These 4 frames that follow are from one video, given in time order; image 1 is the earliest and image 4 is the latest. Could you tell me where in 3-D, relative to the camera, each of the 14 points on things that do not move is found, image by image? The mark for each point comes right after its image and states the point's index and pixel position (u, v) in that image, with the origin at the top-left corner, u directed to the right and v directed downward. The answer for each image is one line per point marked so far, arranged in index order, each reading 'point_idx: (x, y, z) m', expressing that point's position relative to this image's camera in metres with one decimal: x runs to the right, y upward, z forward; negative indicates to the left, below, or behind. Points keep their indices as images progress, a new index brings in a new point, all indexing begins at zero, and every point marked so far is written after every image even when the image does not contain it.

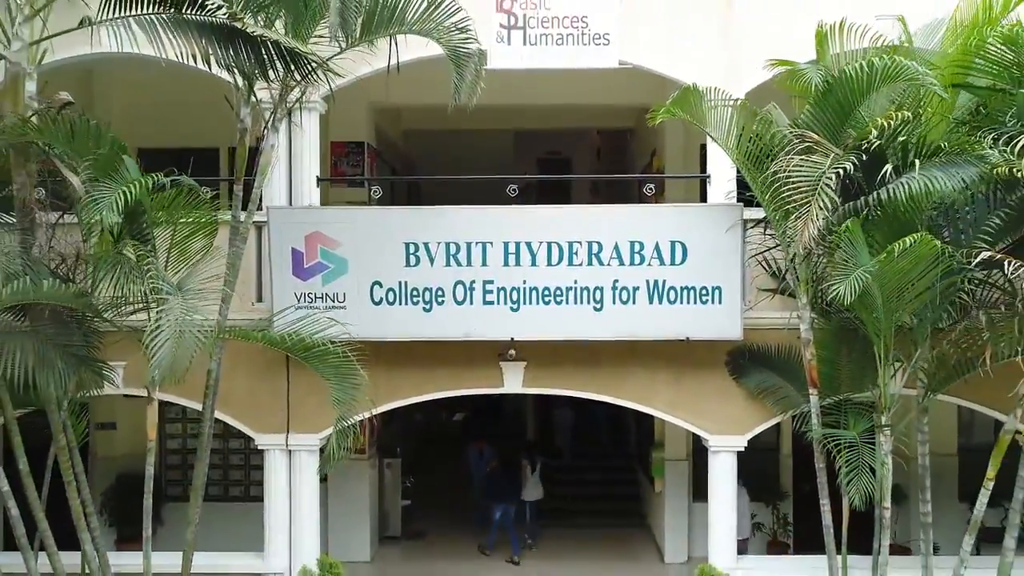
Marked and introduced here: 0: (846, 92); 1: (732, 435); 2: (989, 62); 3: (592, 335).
0: (+2.3, +1.3, +4.9) m
1: (+2.1, -1.4, +7.1) m
2: (+3.2, +1.5, +4.8) m
3: (+0.7, -0.4, +6.6) m
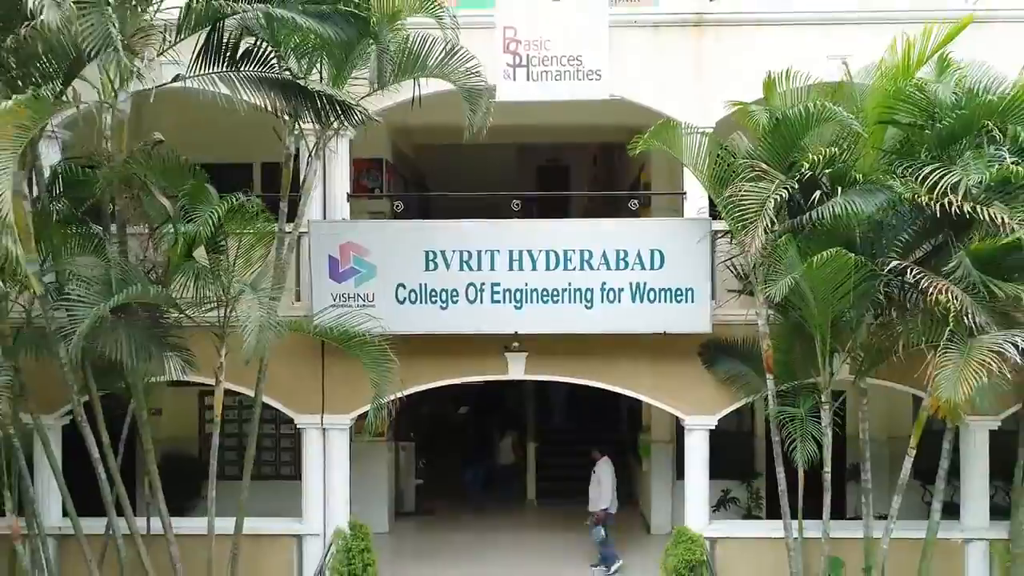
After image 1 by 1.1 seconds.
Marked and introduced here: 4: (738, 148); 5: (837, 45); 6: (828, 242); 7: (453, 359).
0: (+2.3, +1.3, +6.1) m
1: (+2.1, -1.4, +8.2) m
2: (+3.3, +1.5, +5.9) m
3: (+0.7, -0.4, +7.8) m
4: (+2.0, +1.3, +6.5) m
5: (+3.5, +2.6, +8.1) m
6: (+2.6, +0.4, +6.1) m
7: (-0.7, -0.8, +8.3) m
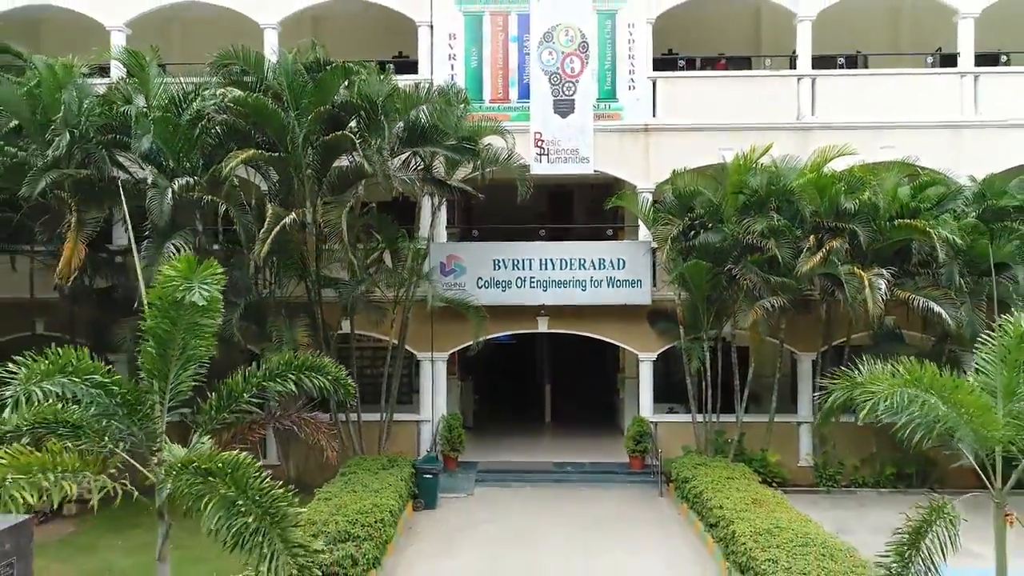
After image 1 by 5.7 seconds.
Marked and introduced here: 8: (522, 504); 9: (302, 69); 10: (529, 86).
0: (+2.8, +1.5, +12.4) m
1: (+2.7, -1.2, +14.5) m
2: (+3.8, +1.7, +12.2) m
3: (+1.3, -0.3, +14.1) m
4: (+2.5, +1.4, +12.8) m
5: (+4.1, +2.8, +14.4) m
6: (+3.1, +0.6, +12.4) m
7: (-0.1, -0.6, +14.6) m
8: (+0.2, -3.7, +12.9) m
9: (-3.2, +3.4, +11.4) m
10: (+0.3, +3.9, +14.4) m
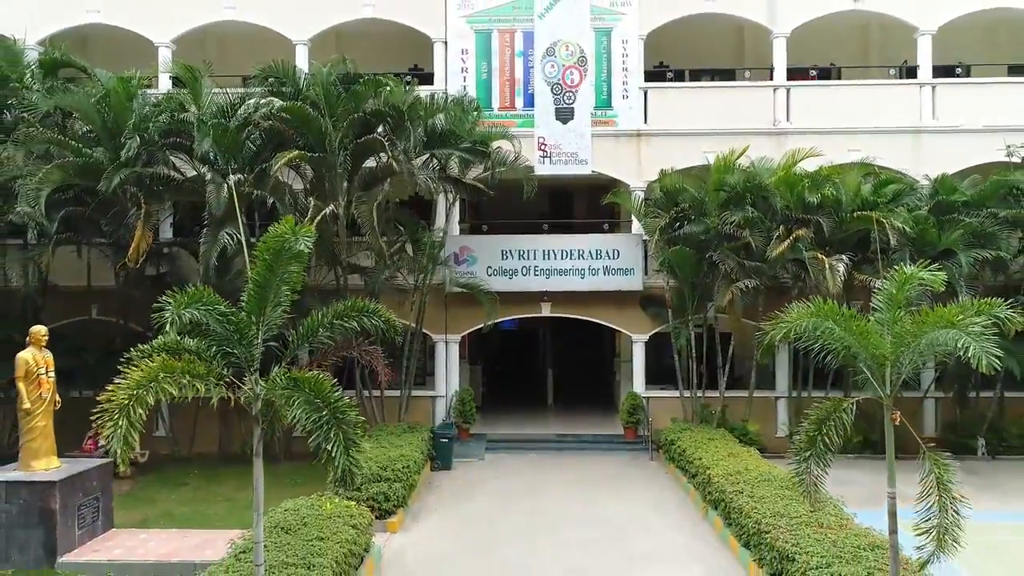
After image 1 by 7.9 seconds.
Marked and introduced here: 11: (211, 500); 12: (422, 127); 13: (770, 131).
0: (+3.0, +1.7, +14.0) m
1: (+2.8, -1.0, +16.1) m
2: (+3.9, +1.9, +13.9) m
3: (+1.4, 0.0, +15.7) m
4: (+2.7, +1.7, +14.5) m
5: (+4.2, +3.0, +16.0) m
6: (+3.3, +0.8, +14.0) m
7: (0.0, -0.4, +16.2) m
8: (+0.3, -3.5, +14.5) m
9: (-3.1, +3.6, +13.1) m
10: (+0.4, +4.1, +16.0) m
11: (-5.2, -3.7, +12.9) m
12: (-1.6, +2.9, +13.4) m
13: (+5.5, +3.3, +15.9) m
